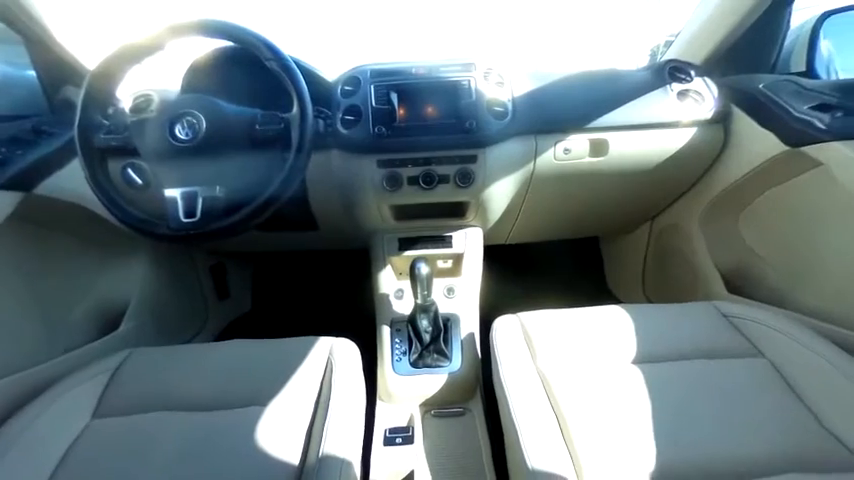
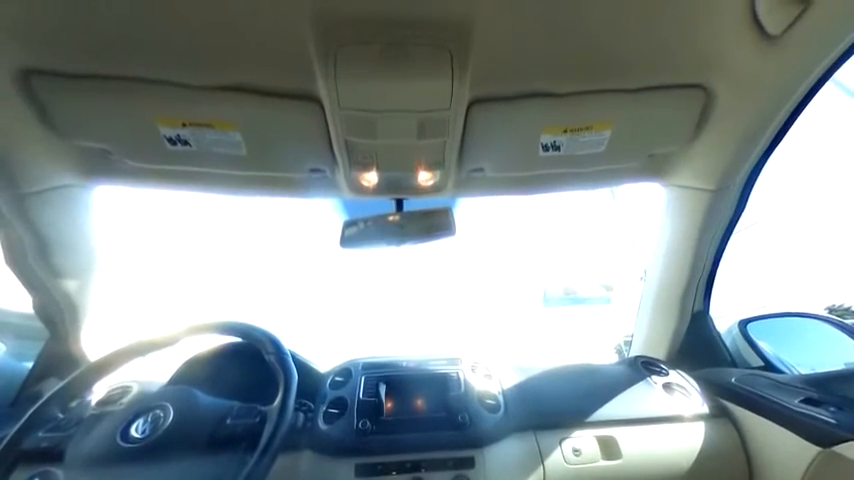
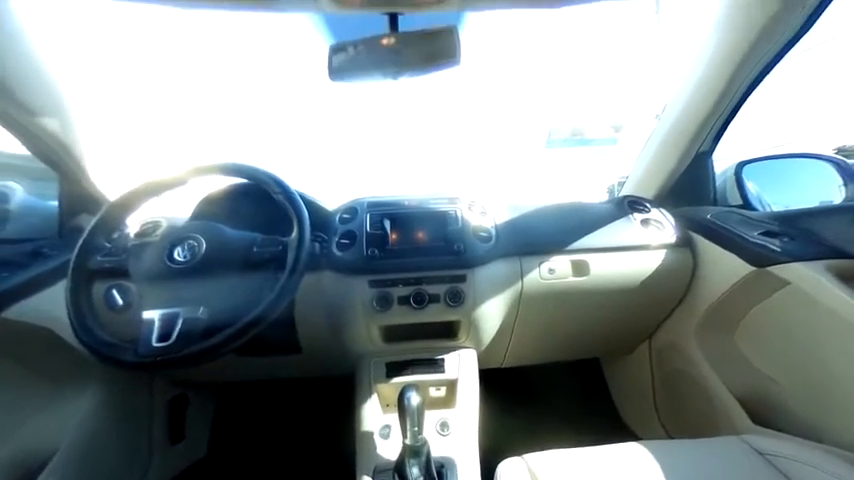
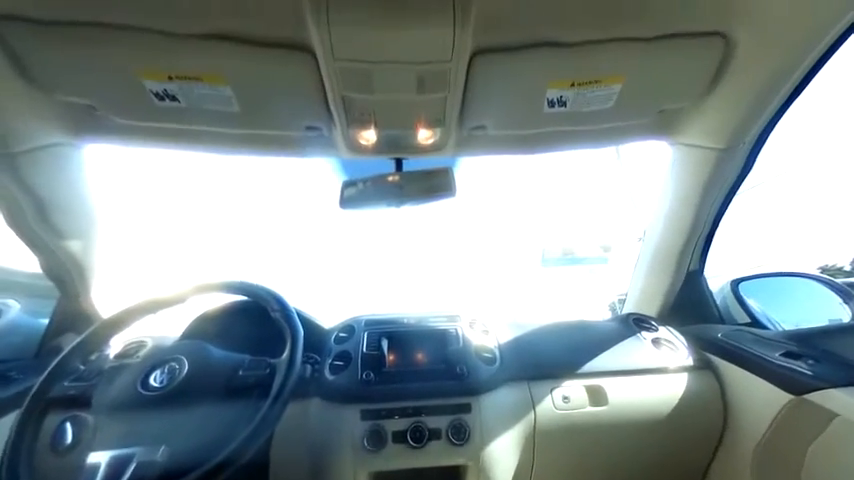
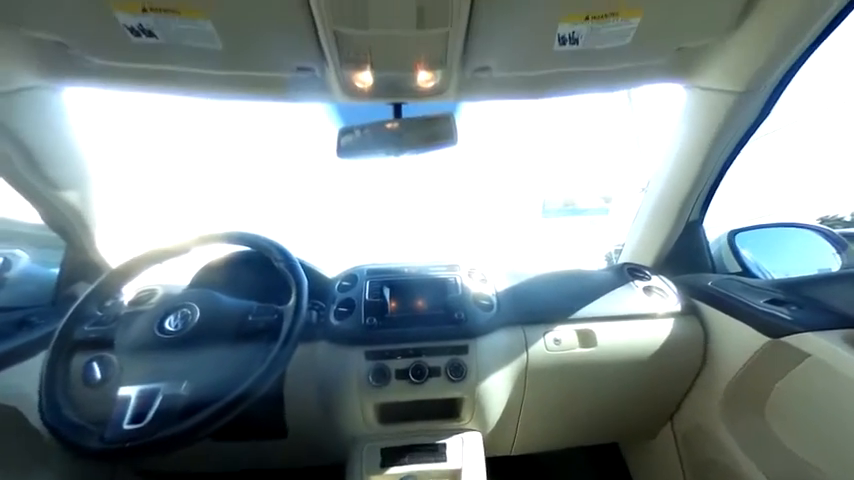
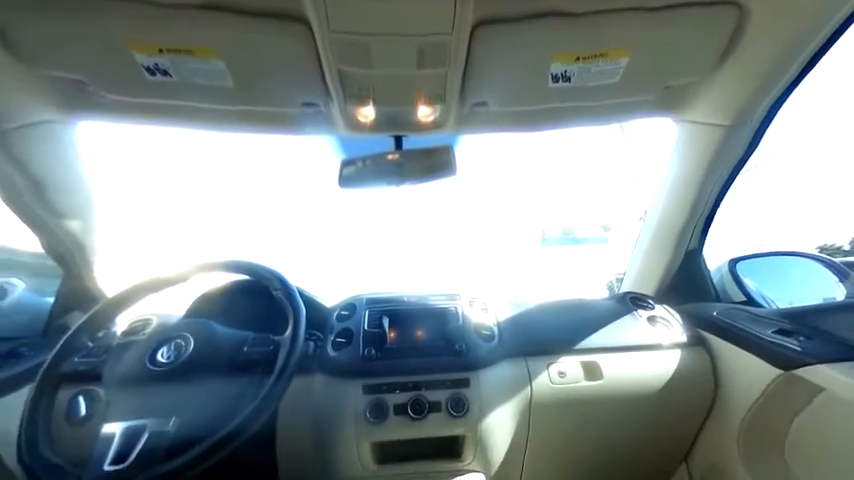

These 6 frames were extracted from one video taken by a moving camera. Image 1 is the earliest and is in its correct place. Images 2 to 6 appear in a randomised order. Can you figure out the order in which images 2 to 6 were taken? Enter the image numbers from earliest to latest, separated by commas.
3, 5, 4, 2, 6
